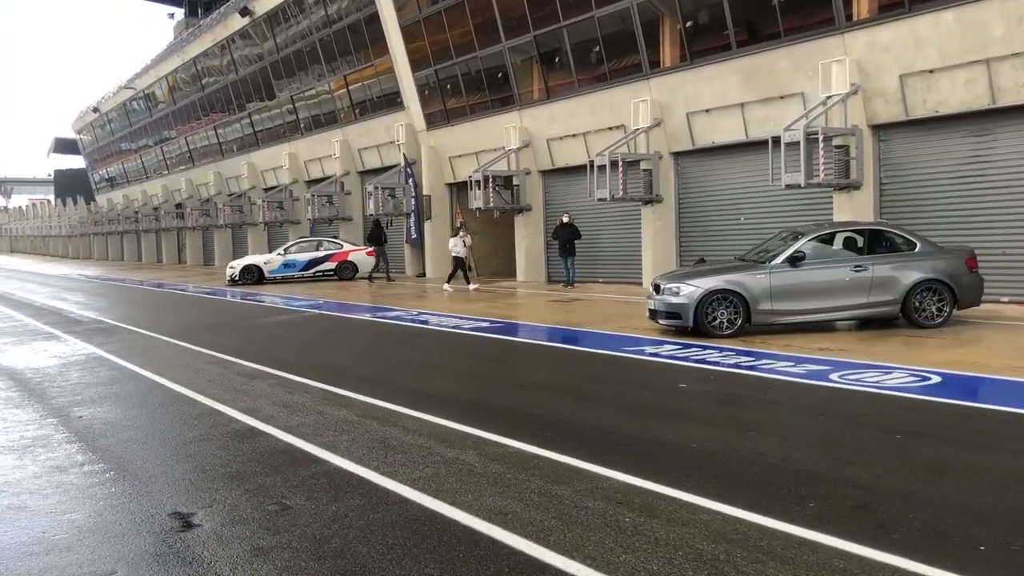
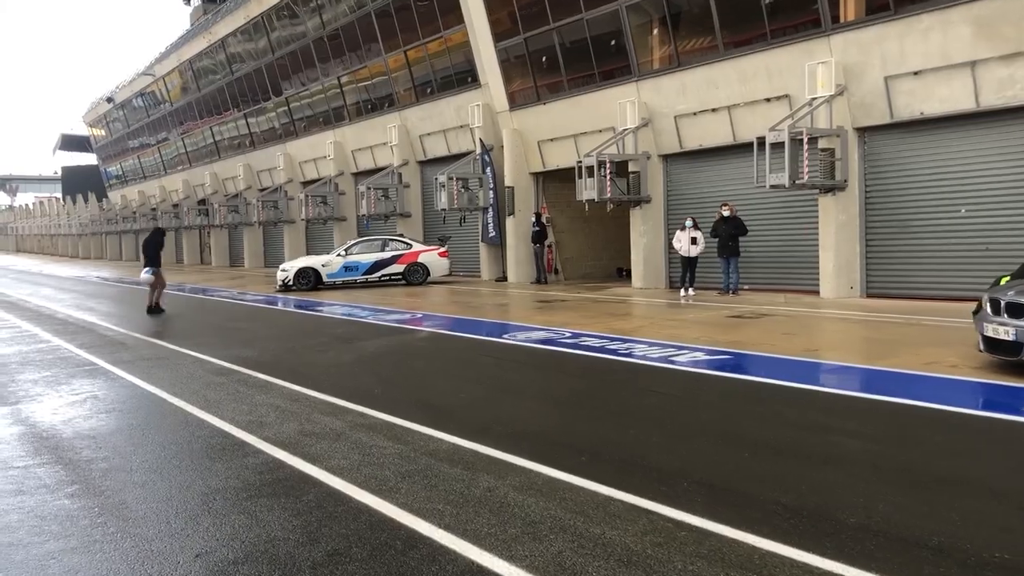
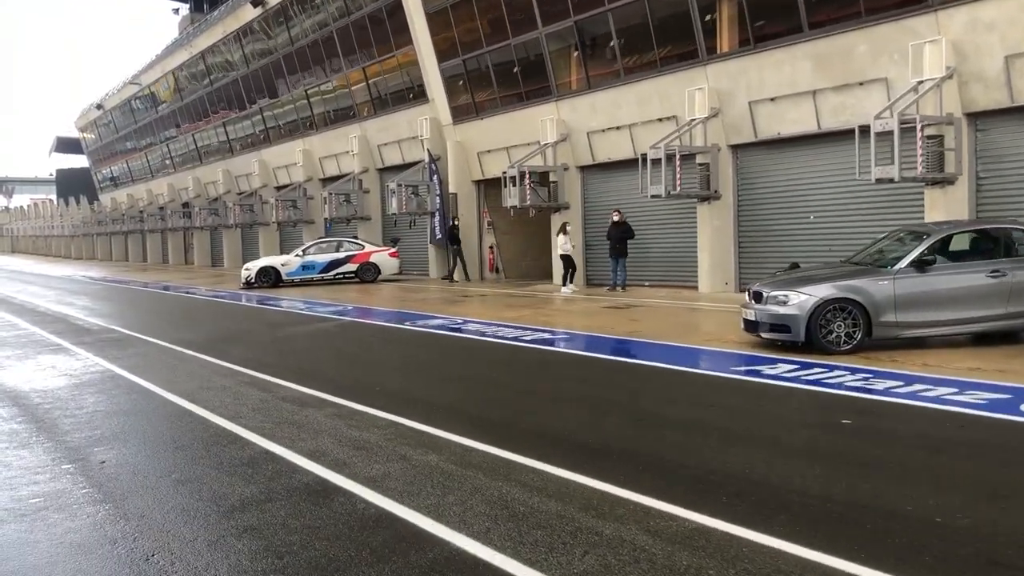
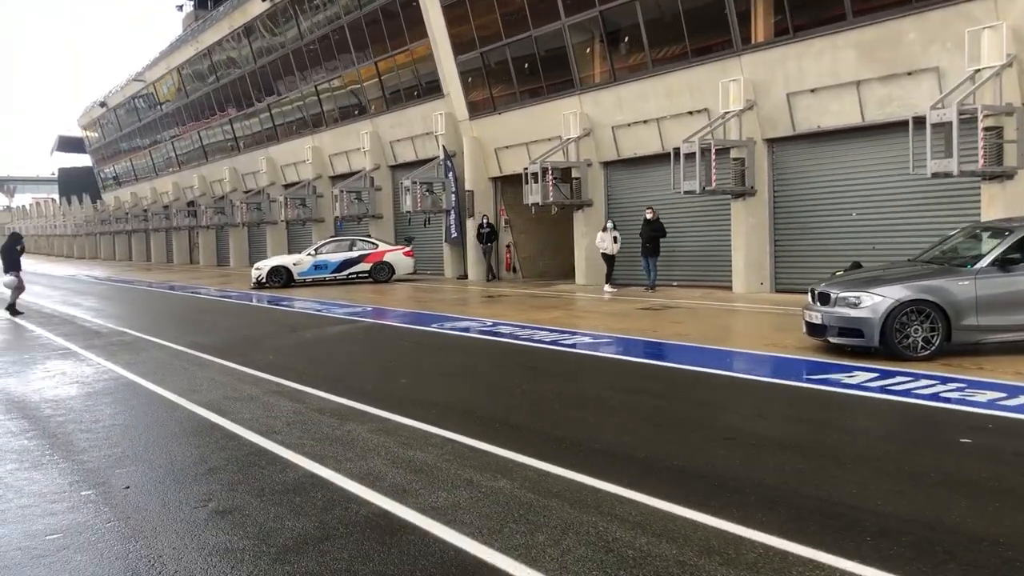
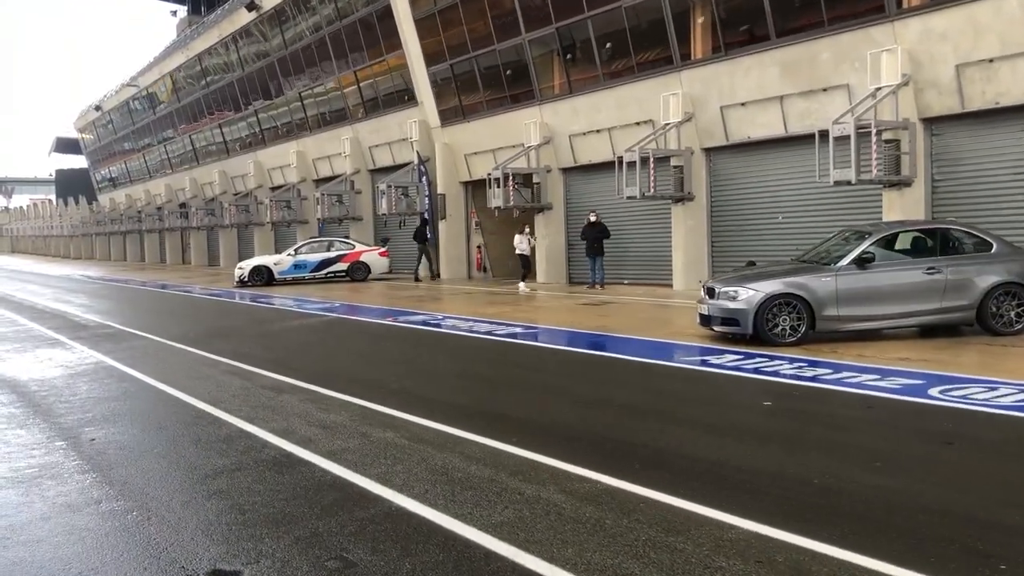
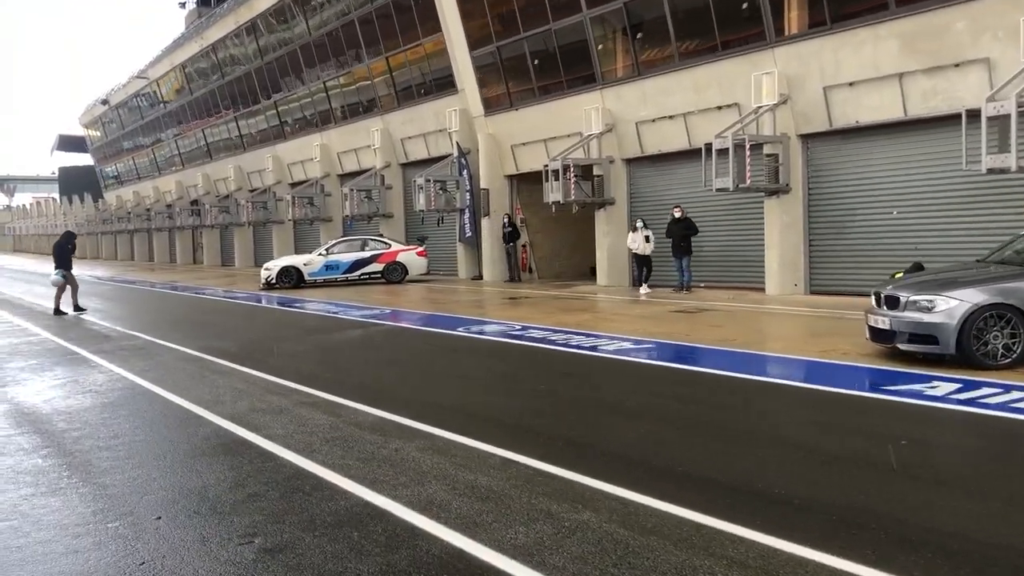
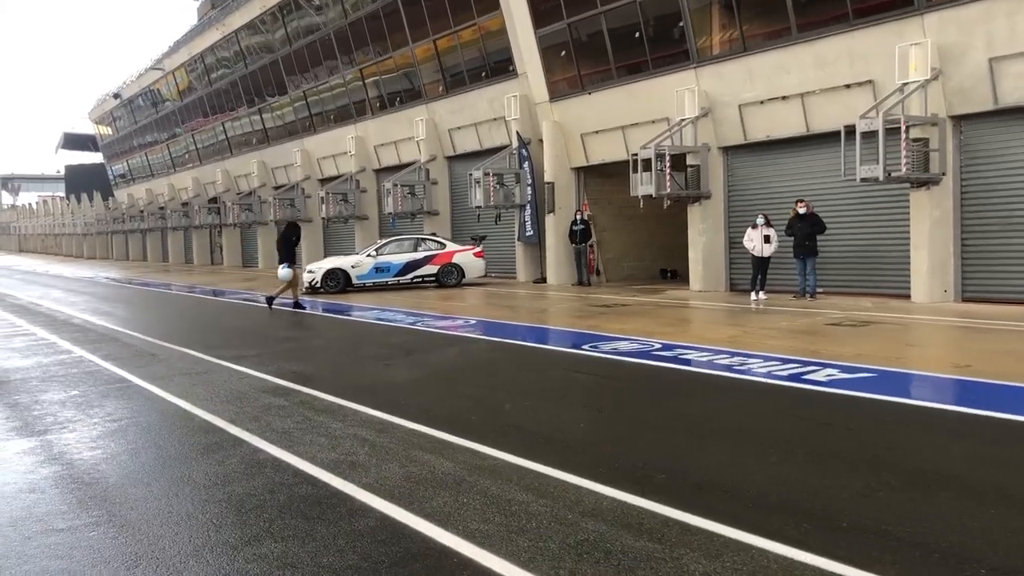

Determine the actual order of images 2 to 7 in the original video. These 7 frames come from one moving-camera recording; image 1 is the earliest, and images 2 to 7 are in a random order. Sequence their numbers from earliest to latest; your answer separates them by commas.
5, 3, 4, 6, 2, 7
